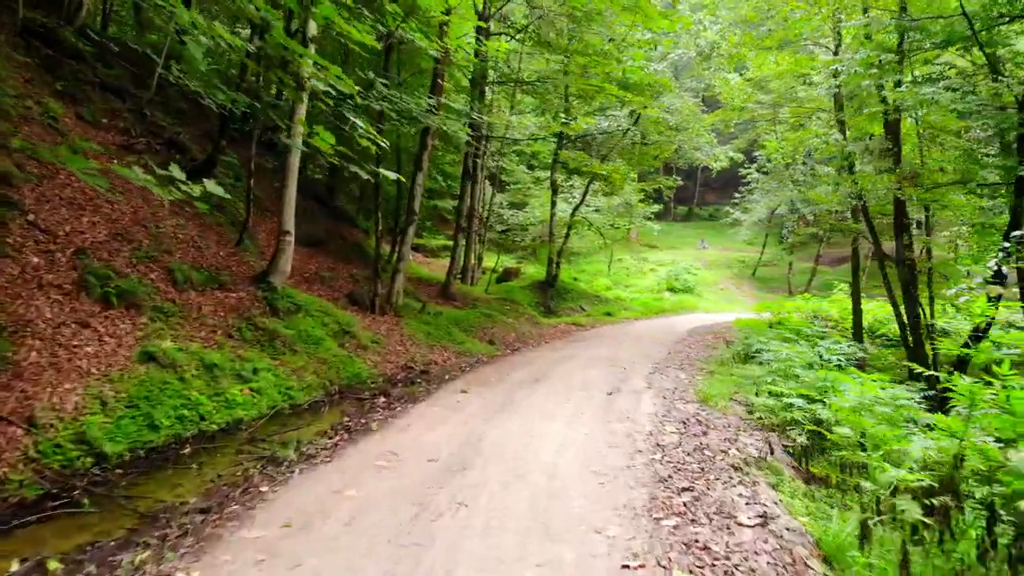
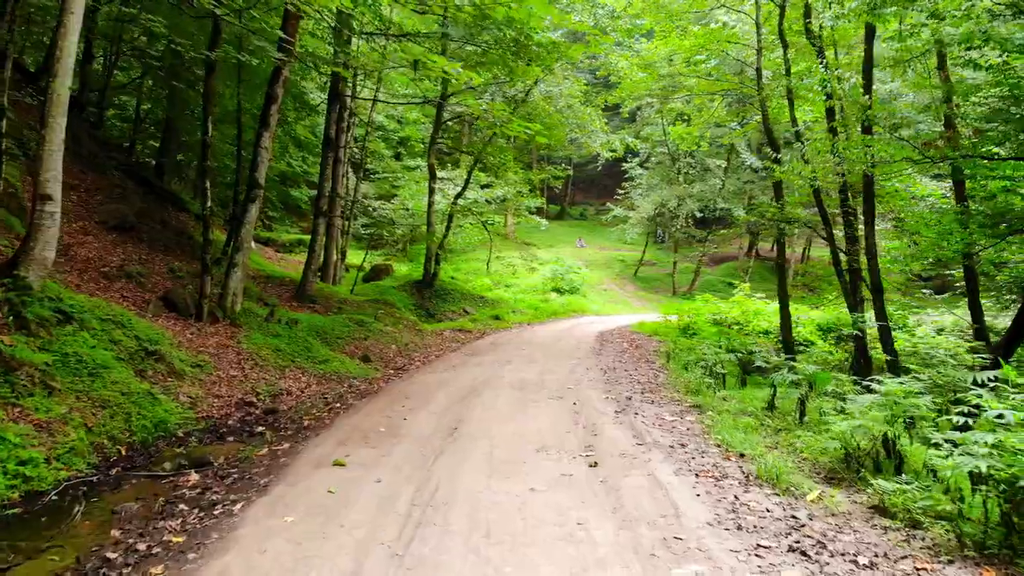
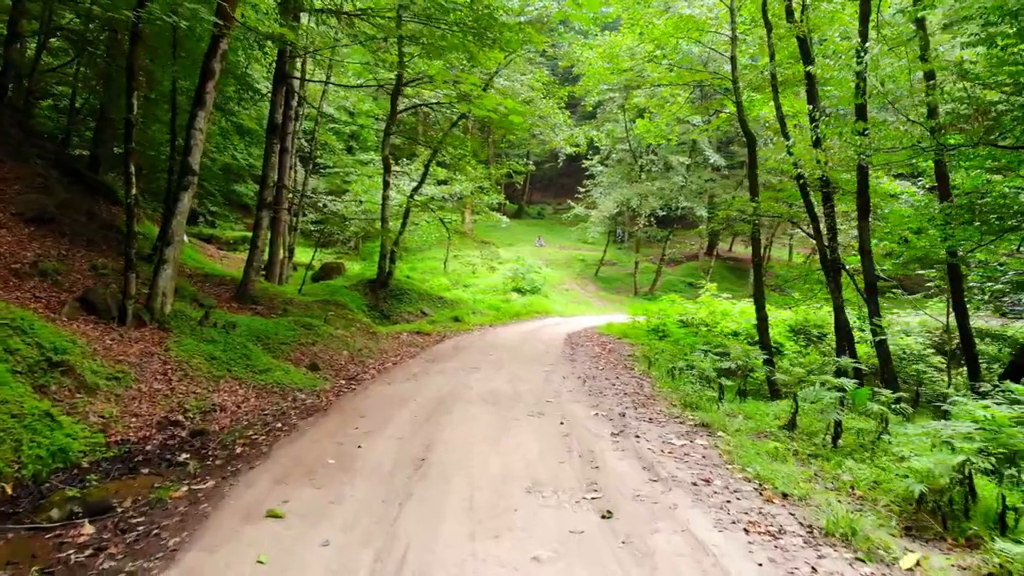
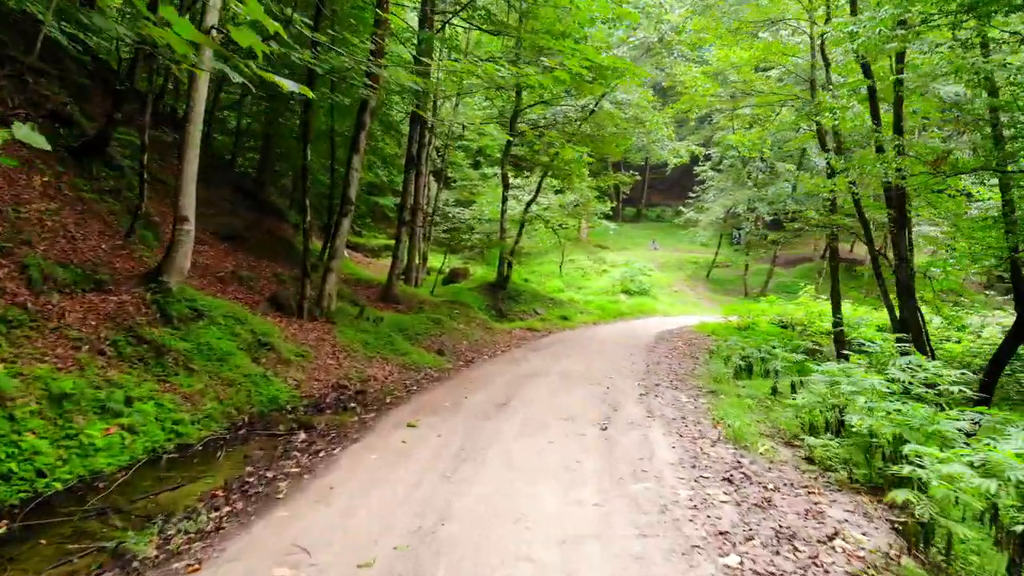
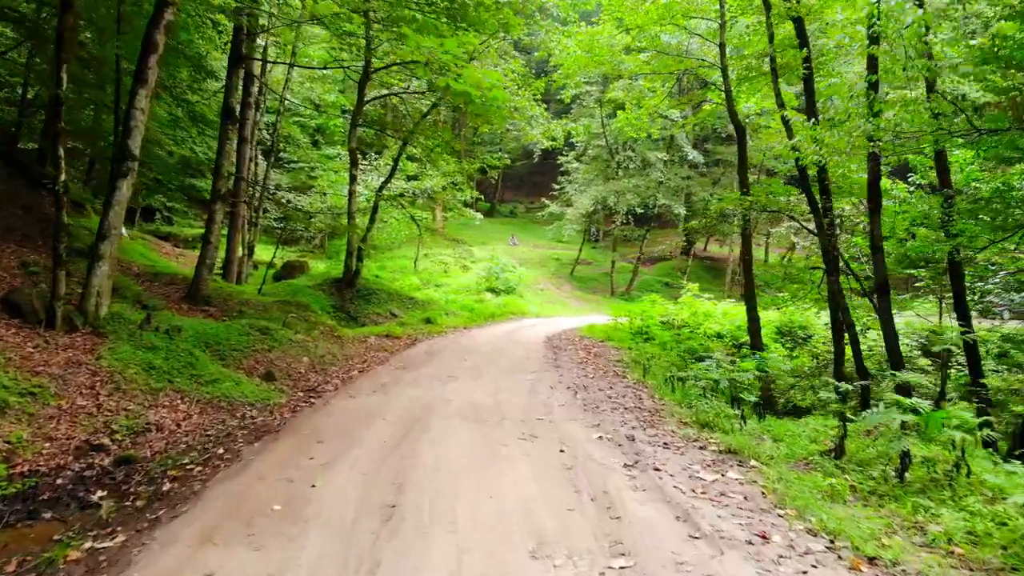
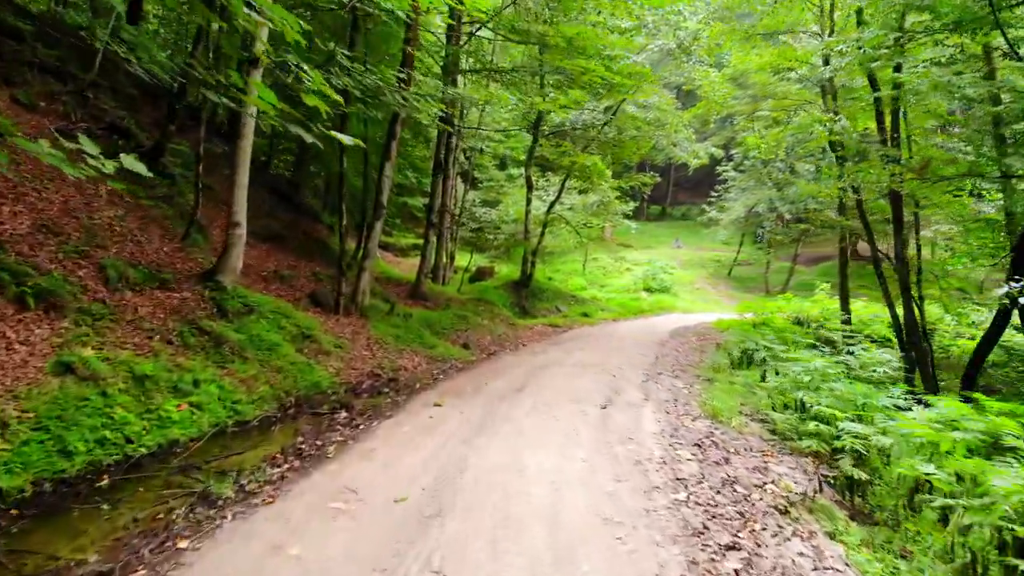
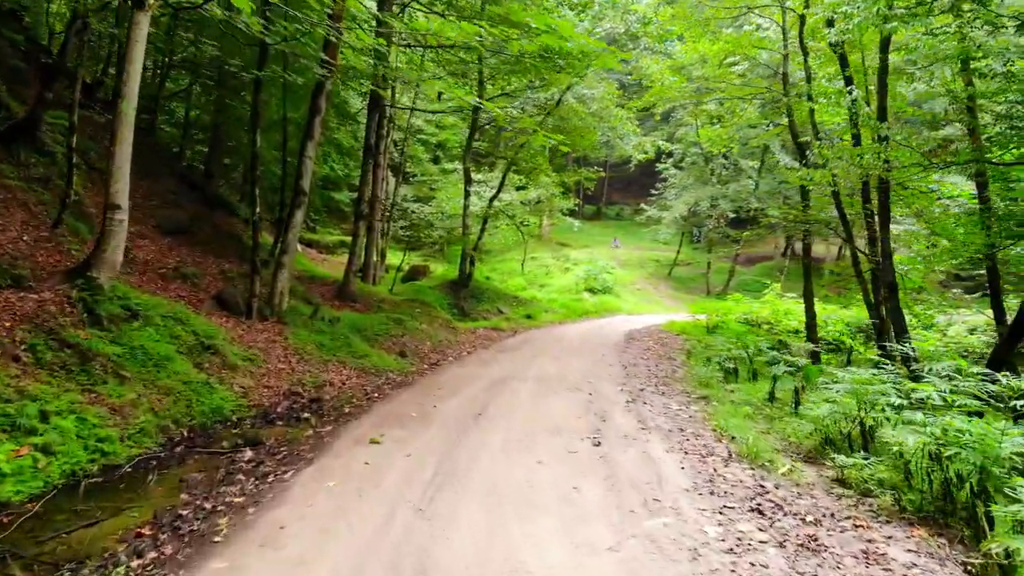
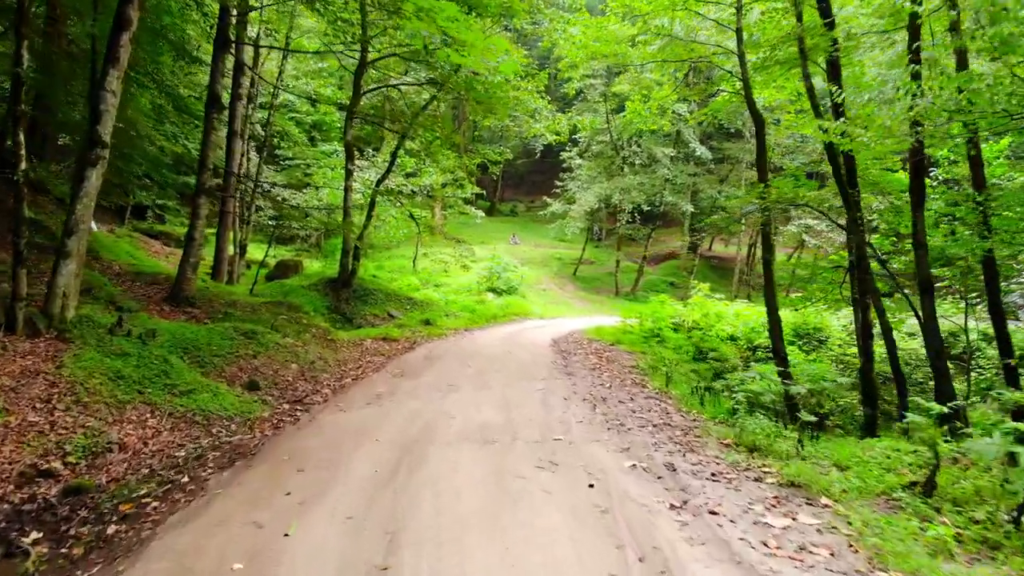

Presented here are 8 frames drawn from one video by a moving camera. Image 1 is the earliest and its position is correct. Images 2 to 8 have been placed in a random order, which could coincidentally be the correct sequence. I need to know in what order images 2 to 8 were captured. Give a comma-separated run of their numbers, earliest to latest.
6, 4, 7, 2, 3, 5, 8
